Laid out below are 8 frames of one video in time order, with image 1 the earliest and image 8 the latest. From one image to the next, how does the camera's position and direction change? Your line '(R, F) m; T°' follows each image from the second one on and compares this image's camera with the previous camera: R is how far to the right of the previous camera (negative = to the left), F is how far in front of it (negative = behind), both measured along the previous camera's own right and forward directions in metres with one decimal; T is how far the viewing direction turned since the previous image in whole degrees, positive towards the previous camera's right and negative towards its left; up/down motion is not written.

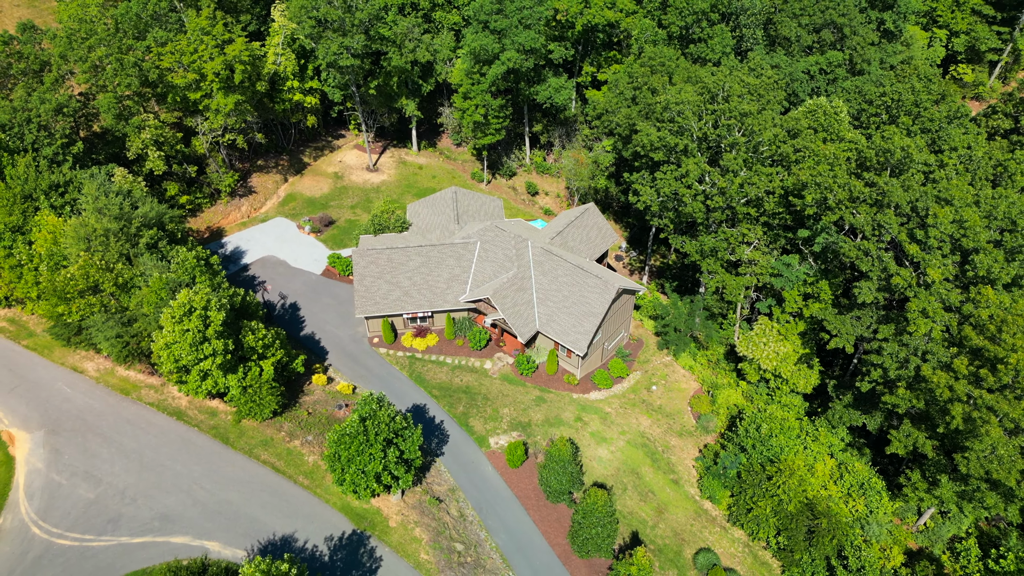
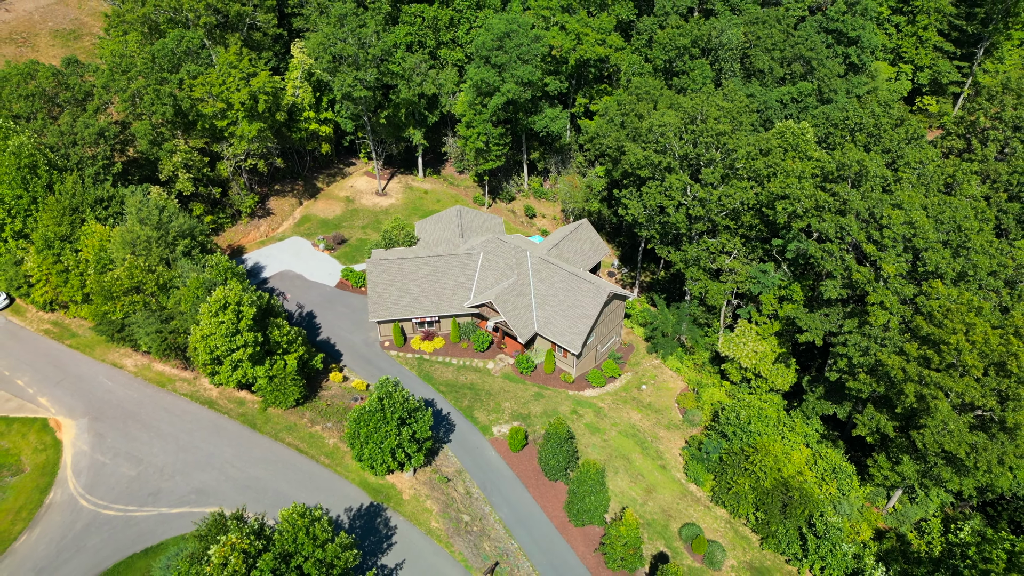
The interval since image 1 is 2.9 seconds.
(-0.1, -3.2) m; 0°
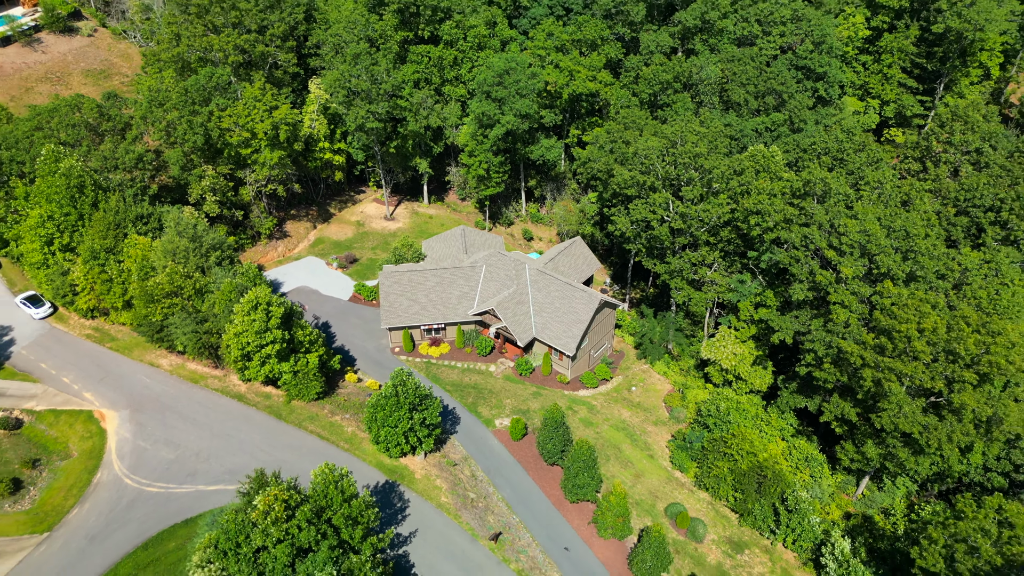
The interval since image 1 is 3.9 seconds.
(-0.2, -3.6) m; 0°
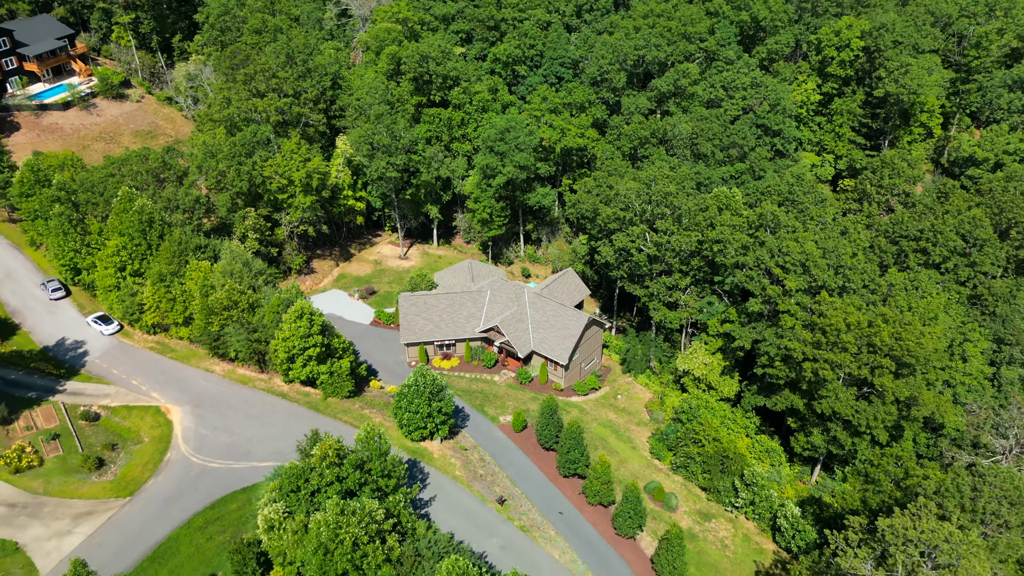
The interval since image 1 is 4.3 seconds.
(-0.3, -6.8) m; 0°
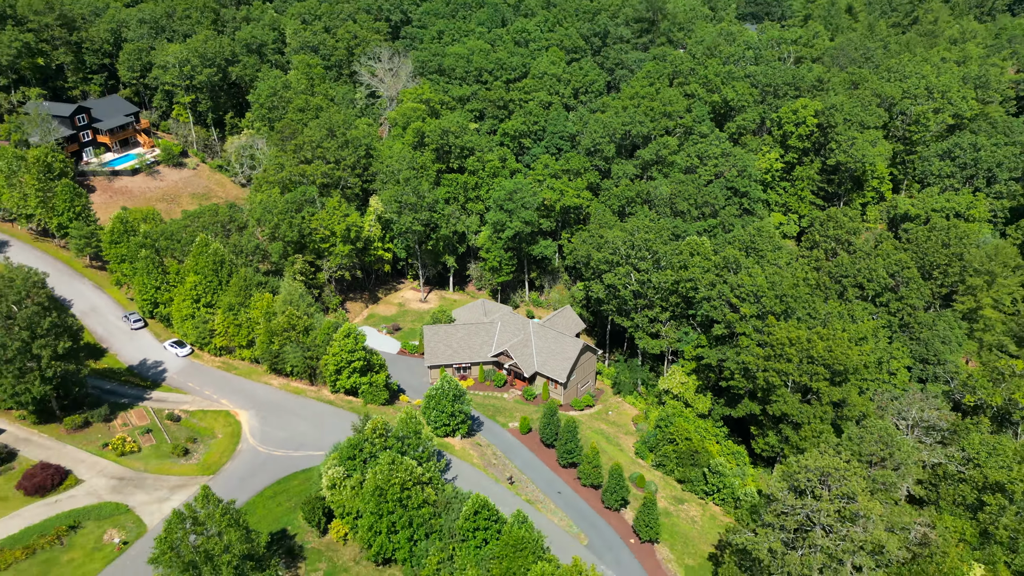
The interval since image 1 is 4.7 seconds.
(-0.3, -9.3) m; 0°
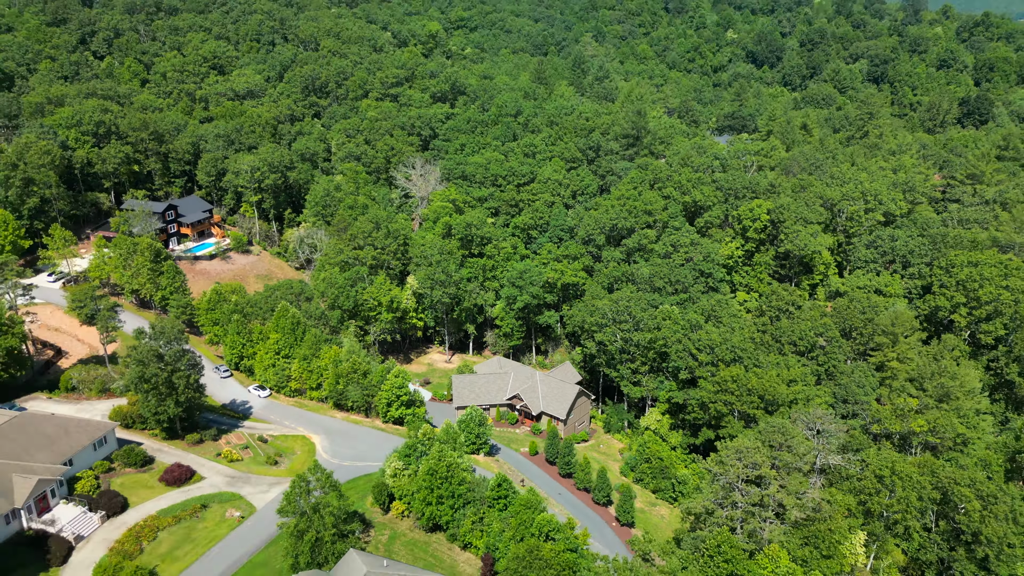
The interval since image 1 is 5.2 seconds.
(-0.6, -15.7) m; 0°
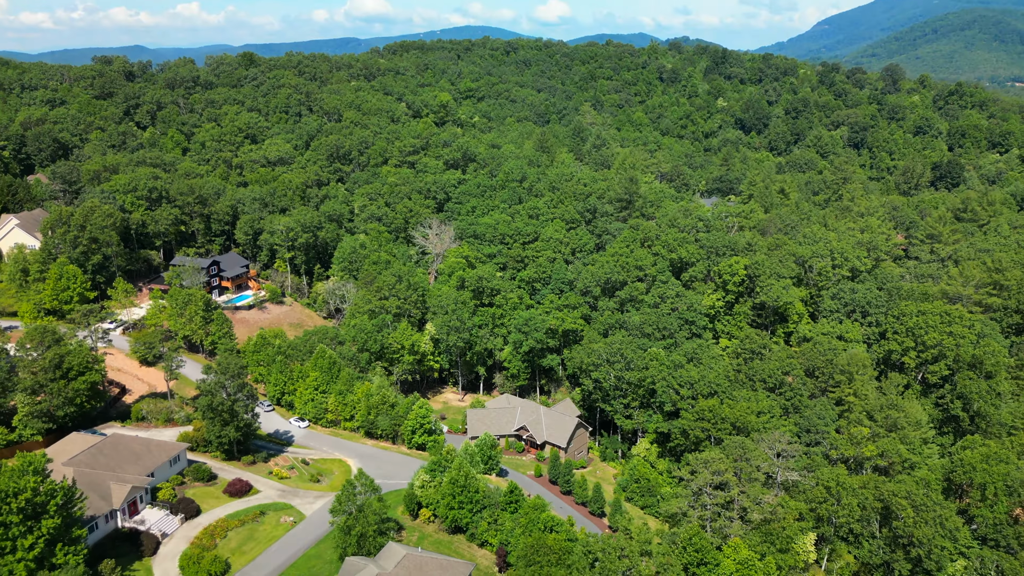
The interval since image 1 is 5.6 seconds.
(-0.5, -11.4) m; 0°
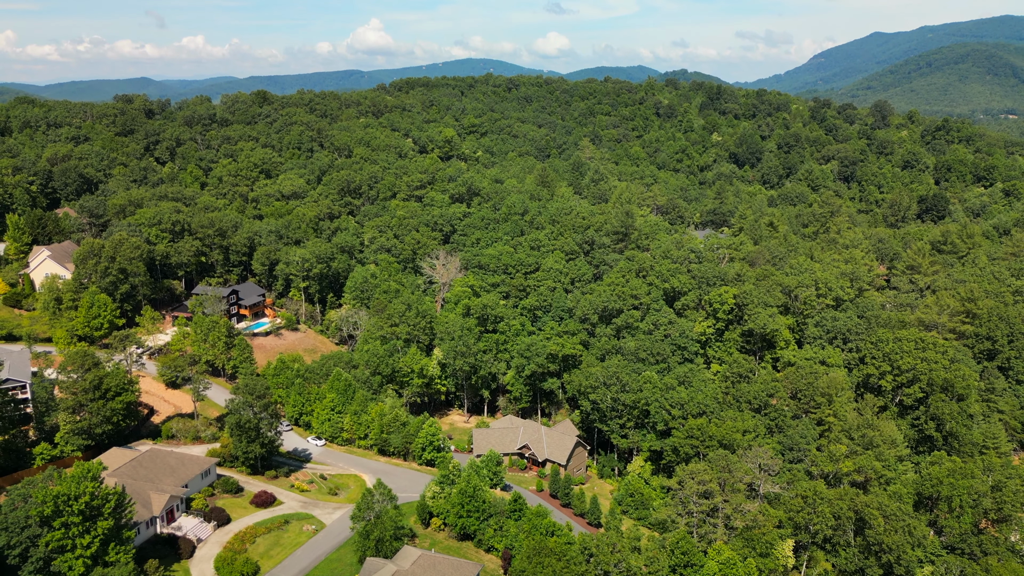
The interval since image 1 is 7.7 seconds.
(-0.3, -6.4) m; 0°
